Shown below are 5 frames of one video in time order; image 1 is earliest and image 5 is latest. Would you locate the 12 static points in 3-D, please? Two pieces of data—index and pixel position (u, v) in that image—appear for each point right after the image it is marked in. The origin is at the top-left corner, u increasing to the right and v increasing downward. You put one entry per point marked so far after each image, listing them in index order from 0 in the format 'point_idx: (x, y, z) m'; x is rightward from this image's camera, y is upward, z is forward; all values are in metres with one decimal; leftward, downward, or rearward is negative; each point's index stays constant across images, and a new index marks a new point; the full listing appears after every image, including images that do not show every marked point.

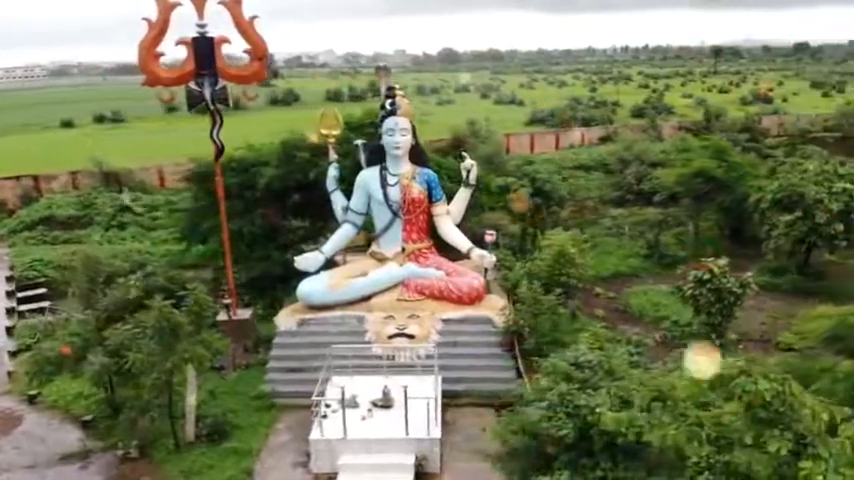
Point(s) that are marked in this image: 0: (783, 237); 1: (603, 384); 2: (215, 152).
0: (+6.1, +0.1, +14.0) m
1: (+1.6, -1.3, +7.3) m
2: (-2.9, +1.2, +11.3) m
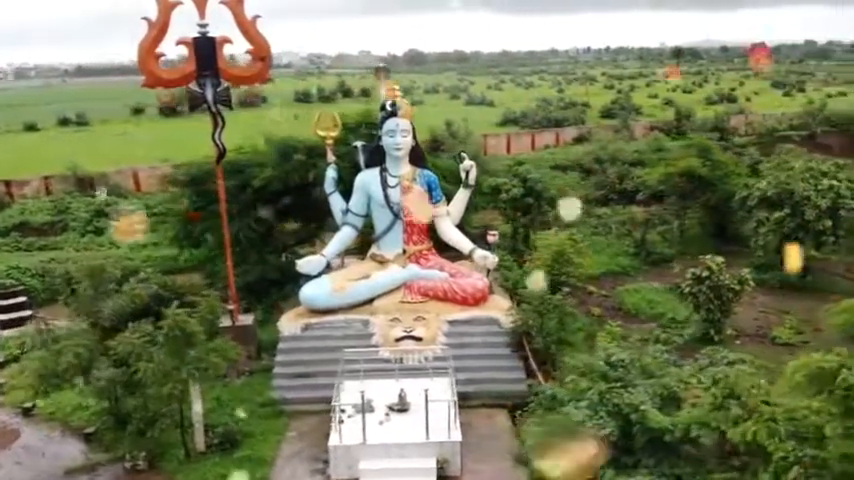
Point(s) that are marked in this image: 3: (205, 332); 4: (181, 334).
0: (+6.1, +0.1, +14.2) m
1: (+1.9, -1.3, +7.3) m
2: (-2.8, +1.1, +11.0) m
3: (-2.6, -1.1, +9.9) m
4: (-2.7, -1.1, +9.5) m
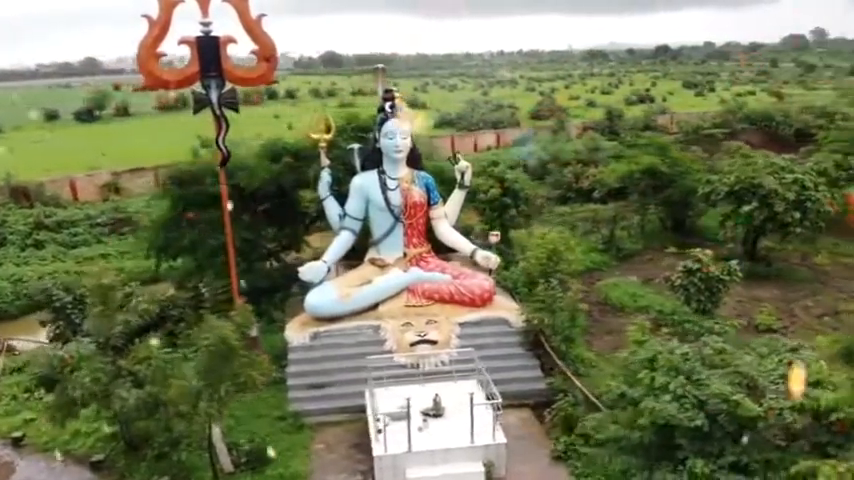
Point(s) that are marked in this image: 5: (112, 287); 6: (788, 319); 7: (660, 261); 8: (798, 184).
0: (+5.8, +0.3, +14.9) m
1: (+2.6, -1.2, +7.5) m
2: (-2.6, +1.0, +10.5) m
3: (-2.2, -1.2, +9.5) m
4: (-2.2, -1.2, +9.0) m
5: (-3.9, -0.6, +10.1) m
6: (+5.8, -1.3, +13.2) m
7: (+4.6, -0.4, +16.2) m
8: (+6.7, +1.0, +14.6) m
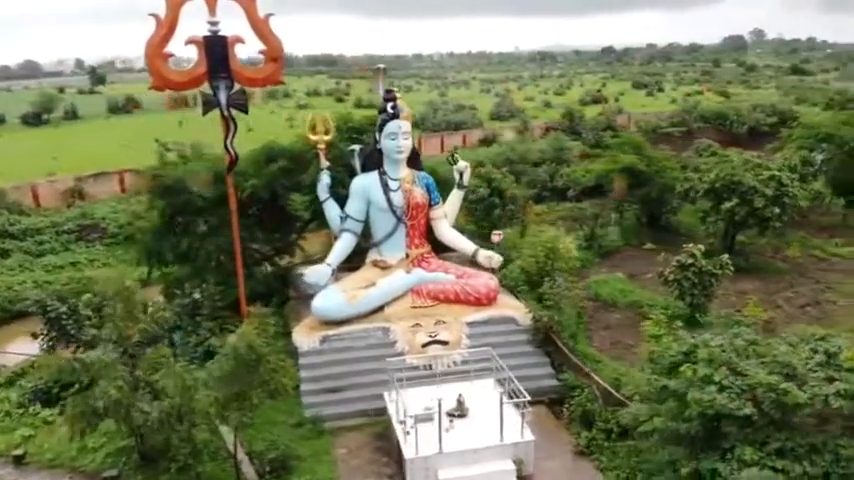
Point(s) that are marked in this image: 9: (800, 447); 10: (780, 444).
0: (+5.6, +0.4, +15.3) m
1: (+3.1, -1.2, +7.7) m
2: (-2.5, +1.0, +10.3) m
3: (-1.9, -1.3, +9.3) m
4: (-1.9, -1.3, +8.8) m
5: (-3.6, -0.6, +9.8) m
6: (+5.8, -1.2, +13.6) m
7: (+4.4, -0.4, +16.5) m
8: (+6.5, +1.1, +15.1) m
9: (+3.3, -1.9, +7.2) m
10: (+3.1, -1.8, +7.2) m
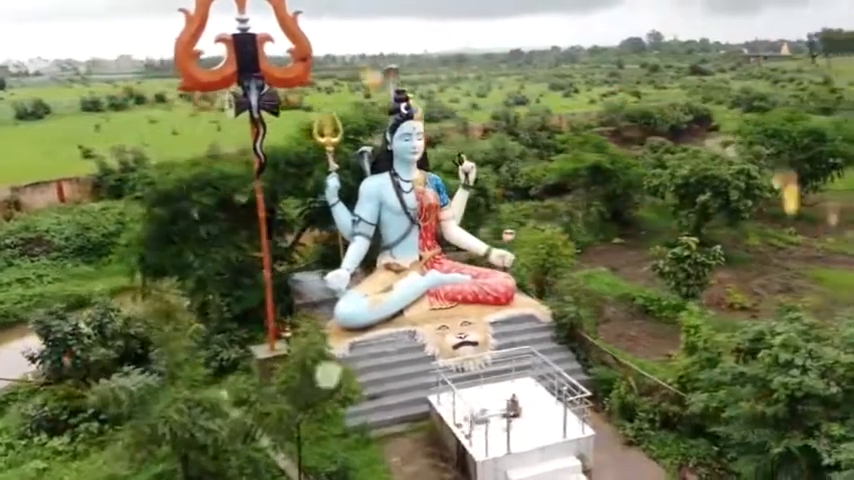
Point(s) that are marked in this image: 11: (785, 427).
0: (+5.3, +0.5, +16.0) m
1: (+3.9, -1.1, +8.0) m
2: (-2.0, +0.9, +9.8) m
3: (-1.2, -1.3, +8.9) m
4: (-1.1, -1.3, +8.4) m
5: (-3.0, -0.8, +9.1) m
6: (+5.8, -1.0, +14.3) m
7: (+3.9, -0.3, +17.0) m
8: (+6.2, +1.3, +15.8) m
9: (+4.3, -1.7, +7.6) m
10: (+4.1, -1.7, +7.6) m
11: (+3.5, -1.8, +7.9) m
